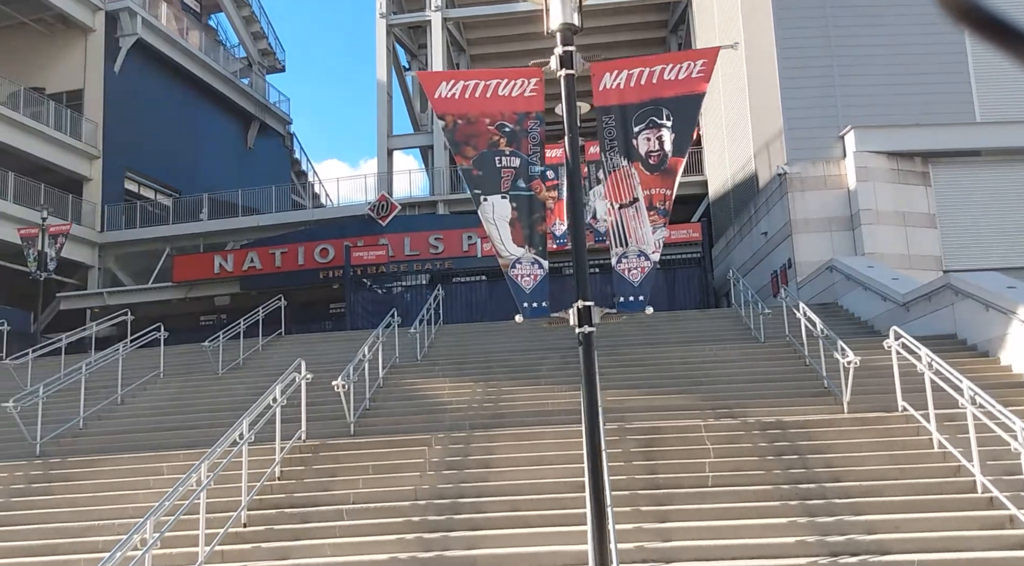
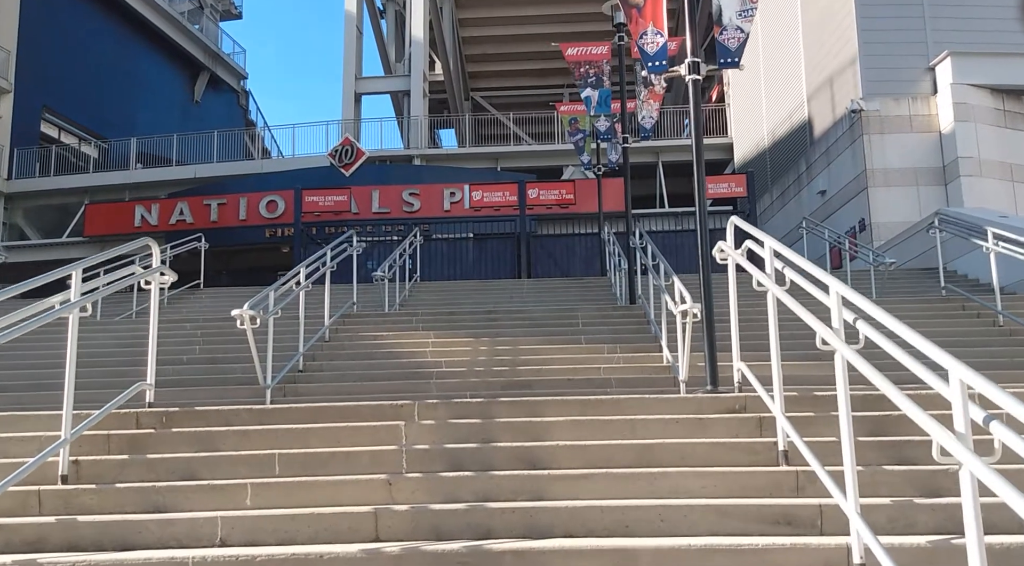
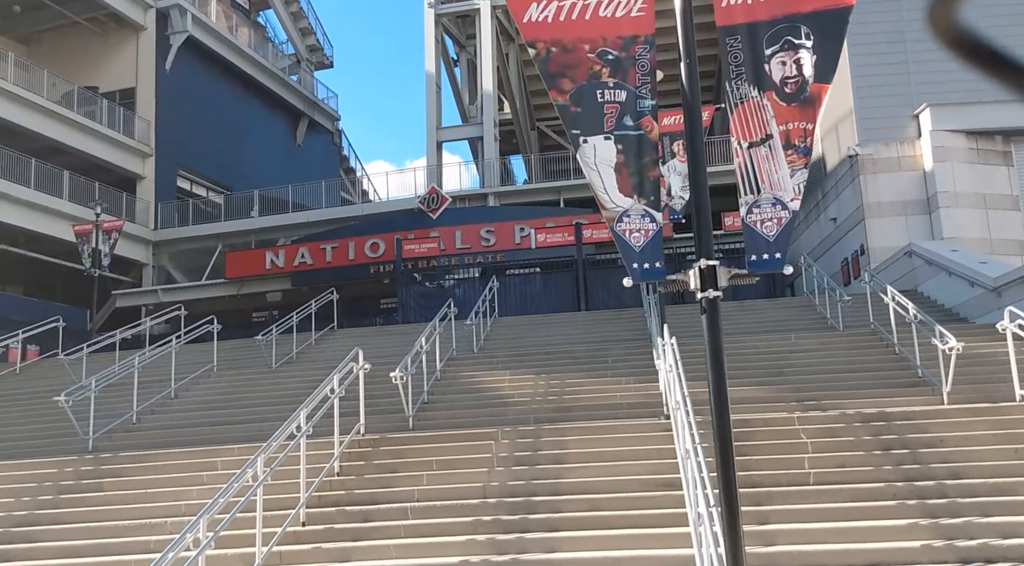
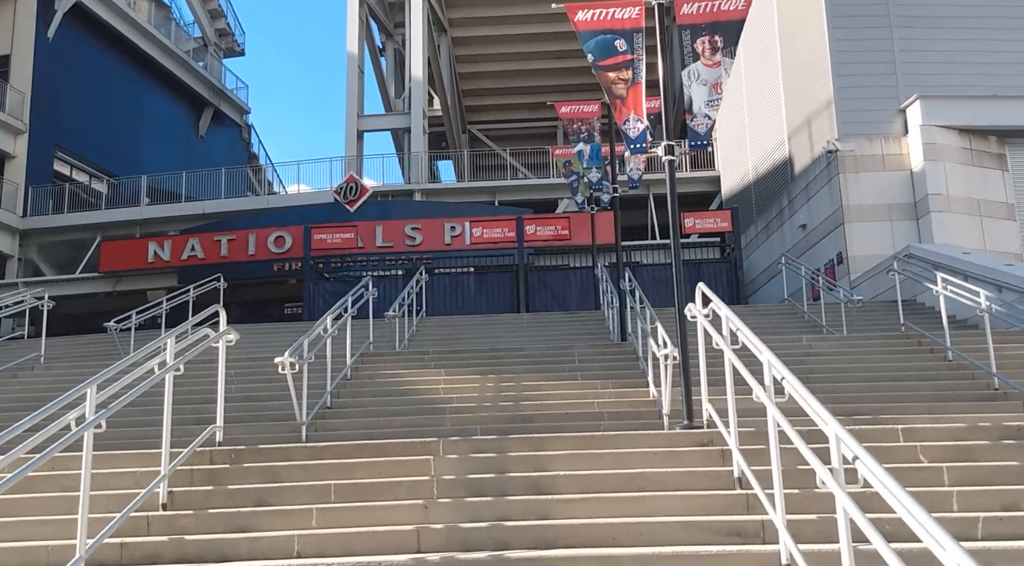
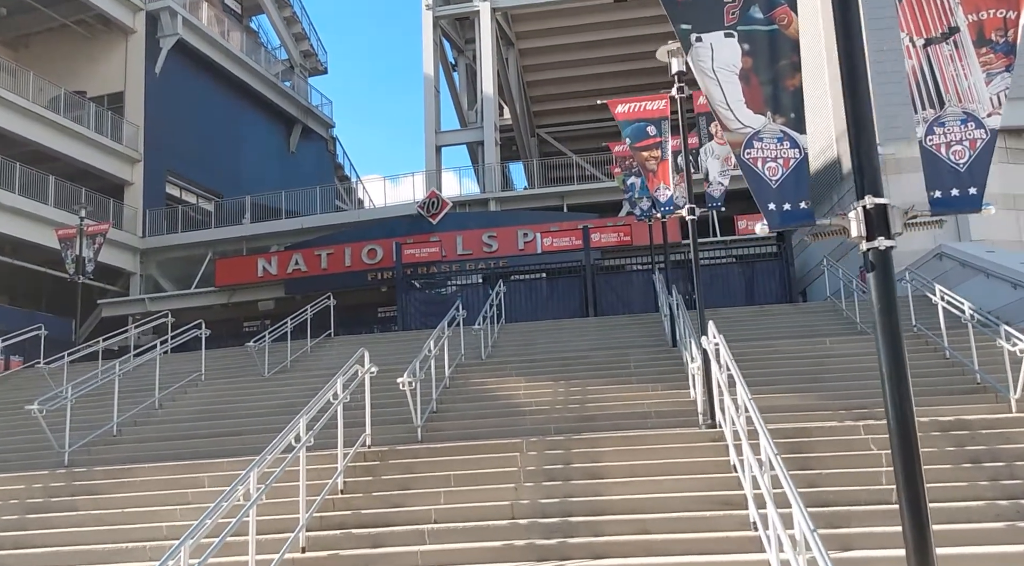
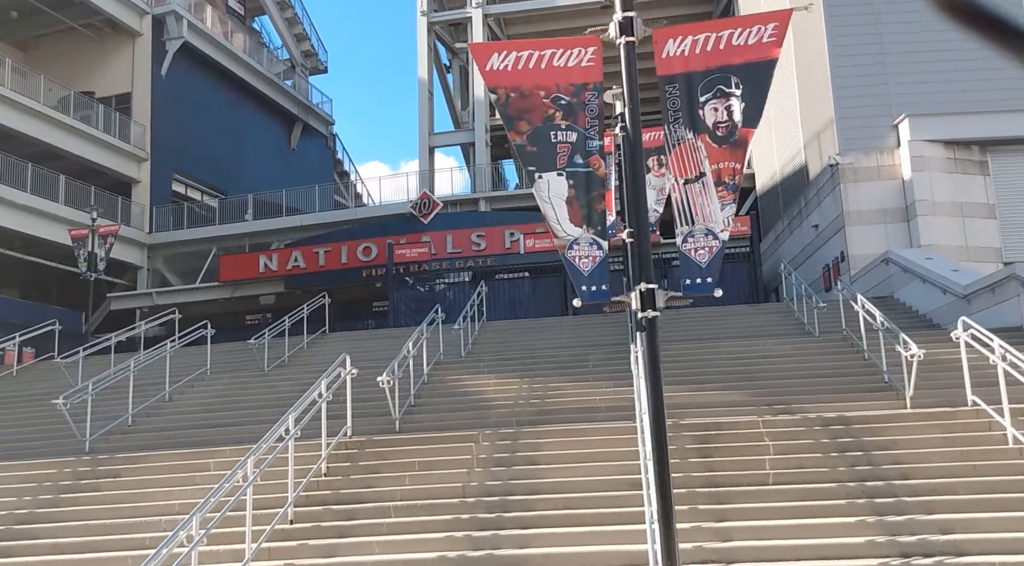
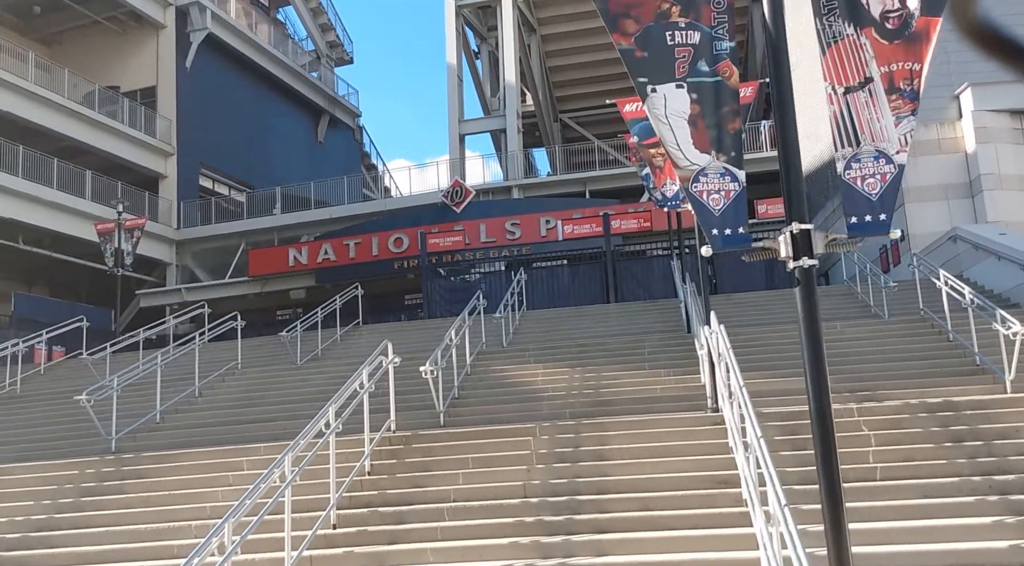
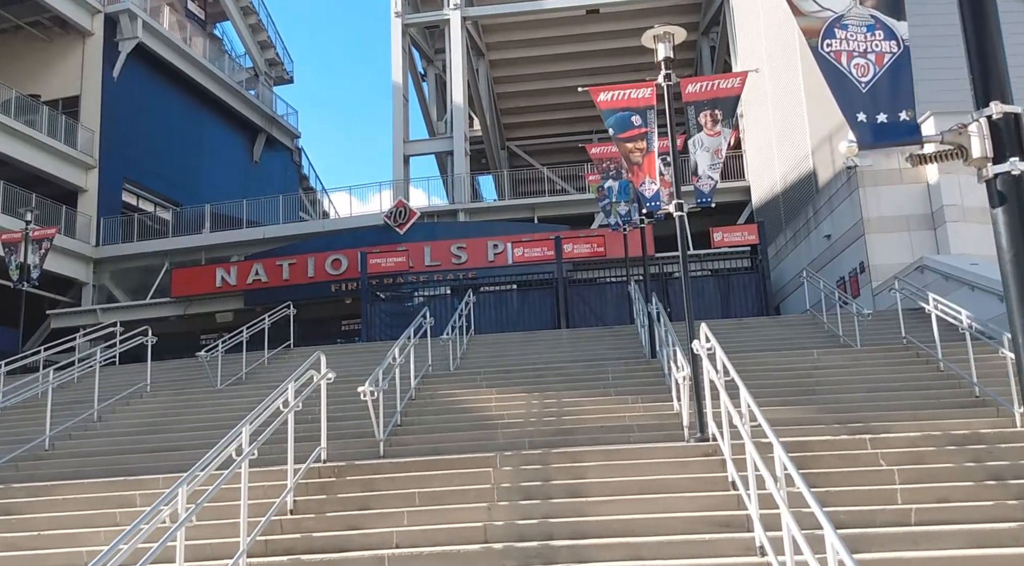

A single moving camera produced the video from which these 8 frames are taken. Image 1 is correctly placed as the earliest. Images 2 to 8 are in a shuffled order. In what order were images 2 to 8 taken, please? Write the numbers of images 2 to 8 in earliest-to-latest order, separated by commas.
6, 3, 7, 5, 8, 4, 2
